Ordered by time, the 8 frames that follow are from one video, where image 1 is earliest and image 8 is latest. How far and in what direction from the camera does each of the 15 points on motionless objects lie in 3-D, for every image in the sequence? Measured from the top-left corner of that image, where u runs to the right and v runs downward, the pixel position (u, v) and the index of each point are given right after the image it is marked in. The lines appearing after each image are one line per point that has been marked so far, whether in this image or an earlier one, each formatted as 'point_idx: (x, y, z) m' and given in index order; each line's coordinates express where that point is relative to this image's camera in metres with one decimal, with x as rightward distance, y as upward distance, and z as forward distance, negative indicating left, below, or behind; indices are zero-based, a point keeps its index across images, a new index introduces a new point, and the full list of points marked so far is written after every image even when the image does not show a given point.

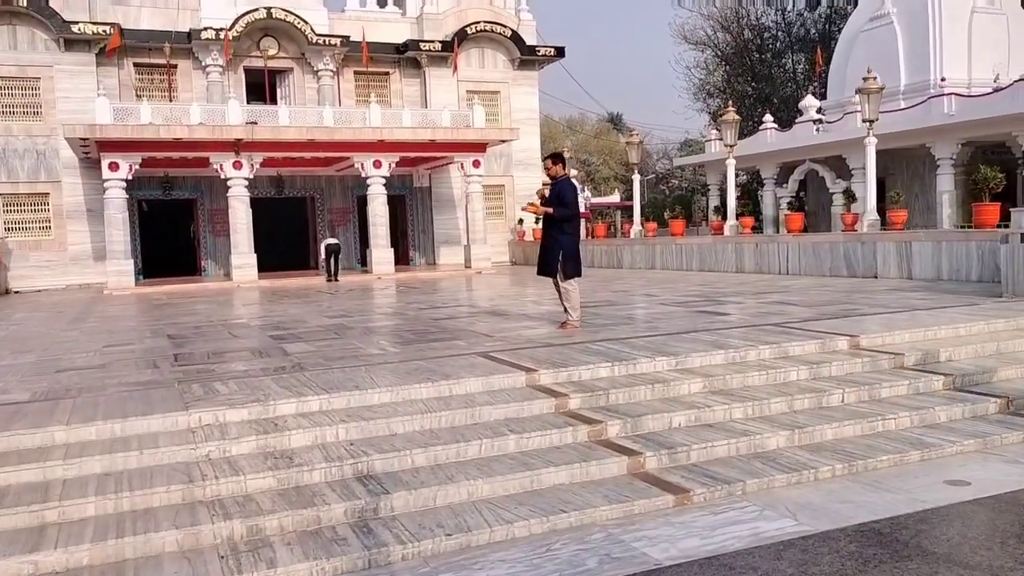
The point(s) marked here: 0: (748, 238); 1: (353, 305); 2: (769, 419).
0: (+4.1, +0.9, +15.2) m
1: (-2.2, -0.2, +12.1) m
2: (+1.5, -0.8, +5.1) m
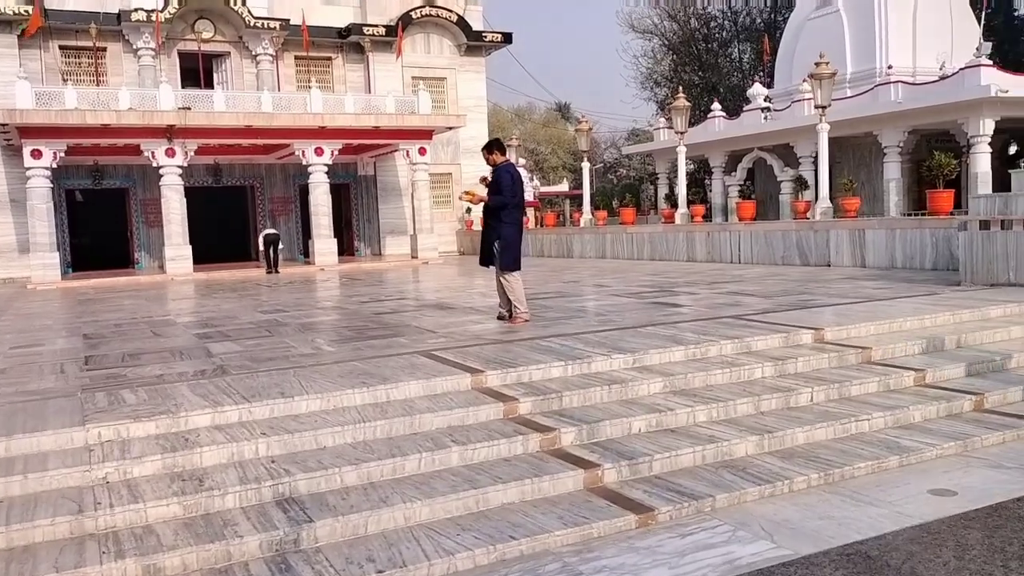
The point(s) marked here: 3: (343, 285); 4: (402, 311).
0: (+3.2, +1.0, +15.0) m
1: (-2.9, -0.1, +11.5) m
2: (+1.2, -0.7, +4.7) m
3: (-2.6, +0.1, +13.6) m
4: (-1.1, -0.2, +8.7) m
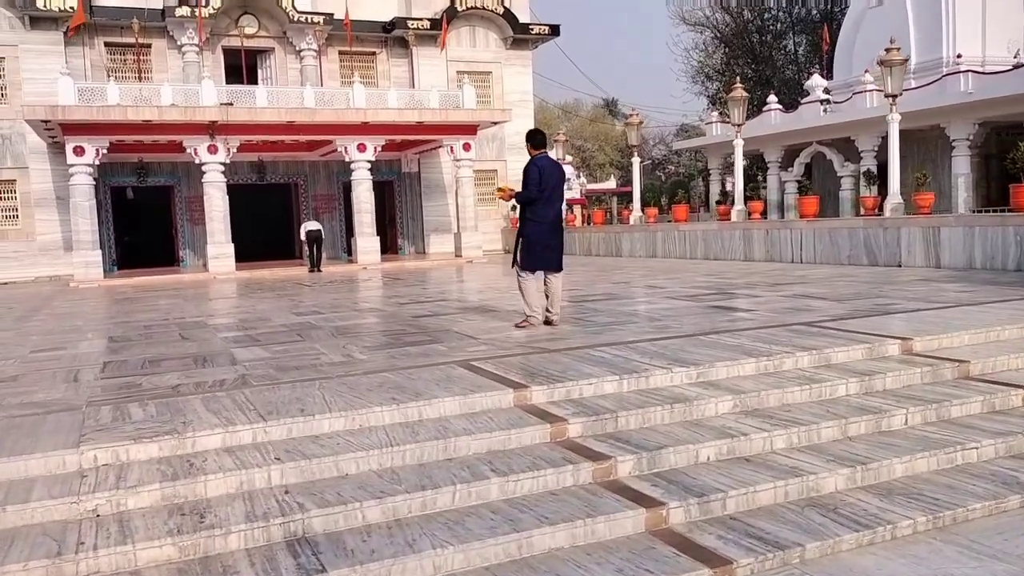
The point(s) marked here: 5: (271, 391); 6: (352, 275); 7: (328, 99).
0: (+4.0, +1.0, +14.2) m
1: (-2.3, -0.1, +11.1) m
2: (+1.4, -0.7, +4.1) m
3: (-1.9, +0.1, +13.1) m
4: (-0.6, -0.2, +8.2) m
5: (-1.3, -0.5, +4.7) m
6: (-3.0, +0.2, +16.1) m
7: (-3.7, +3.8, +17.9) m
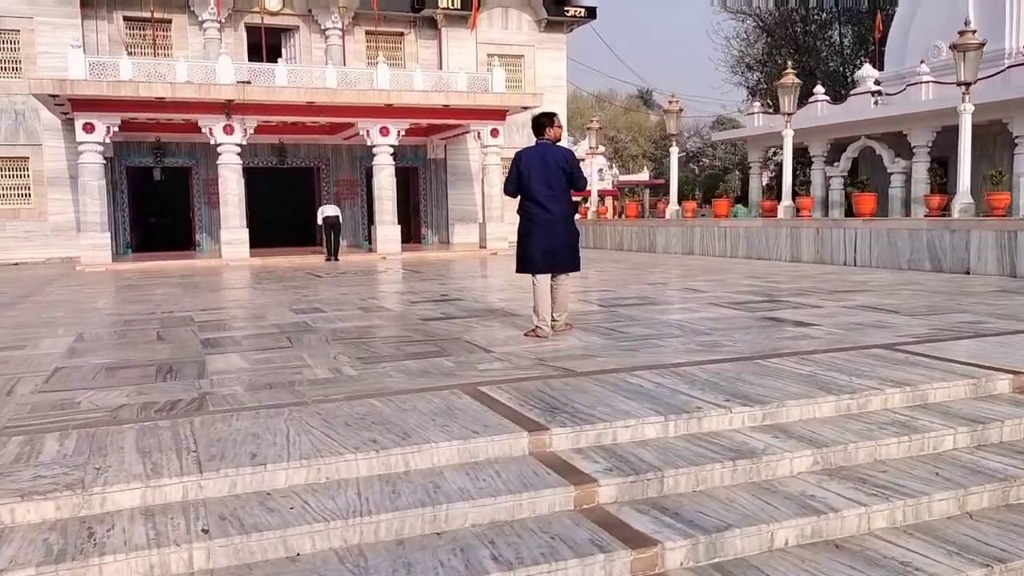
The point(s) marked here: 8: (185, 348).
0: (+4.4, +1.0, +13.1) m
1: (-2.0, 0.0, +10.2) m
2: (+1.5, -0.8, +3.1) m
3: (-1.5, +0.2, +12.2) m
4: (-0.4, -0.2, +7.2) m
5: (-1.2, -0.6, +3.7) m
6: (-2.5, +0.4, +15.2) m
7: (-3.1, +4.0, +17.0) m
8: (-2.2, -0.4, +5.9) m
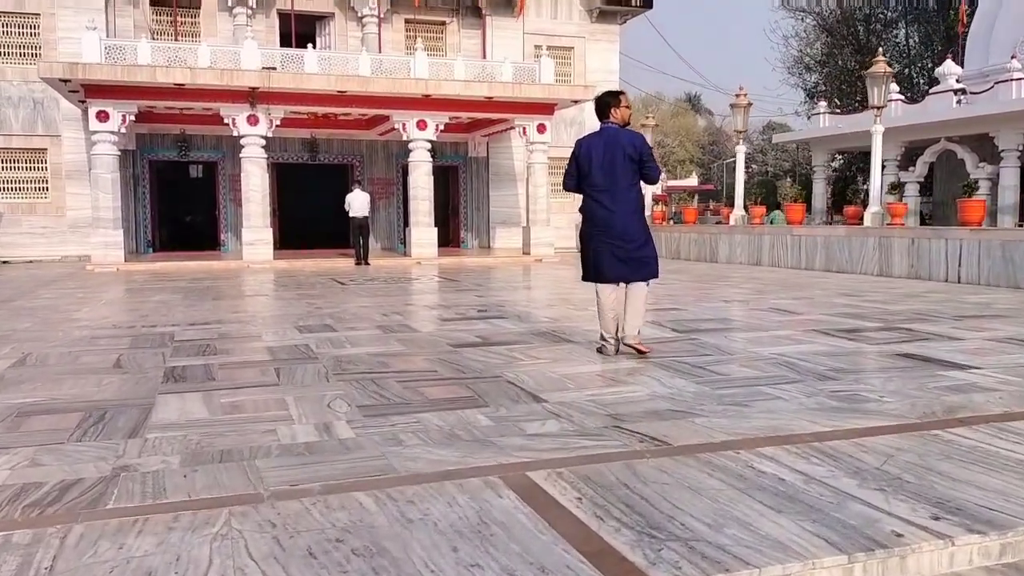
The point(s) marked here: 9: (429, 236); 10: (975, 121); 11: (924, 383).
0: (+5.0, +0.7, +11.4) m
1: (-1.5, -0.1, +8.7) m
2: (+1.6, -1.0, +1.5) m
3: (-0.9, 0.0, +10.8) m
4: (-0.1, -0.4, +5.8) m
5: (-1.0, -0.7, +2.3) m
6: (-1.8, +0.3, +13.8) m
7: (-2.3, +3.9, +15.6) m
8: (-1.9, -0.5, +4.6) m
9: (-1.6, +1.0, +16.2) m
10: (+9.9, +3.5, +18.5) m
11: (+2.0, -0.5, +4.3) m
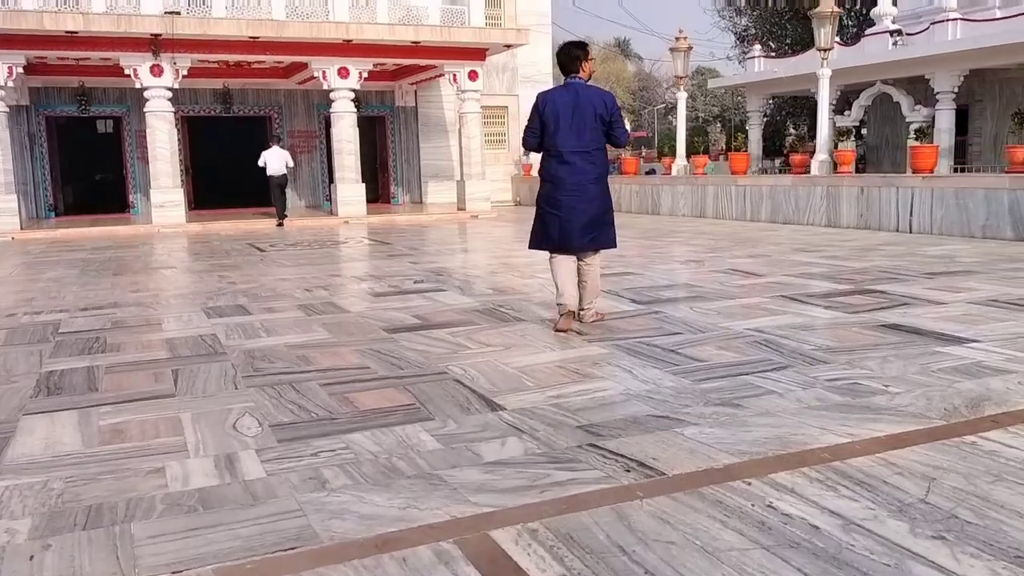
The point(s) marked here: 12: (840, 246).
0: (+4.2, +1.4, +11.0) m
1: (-2.1, +0.1, +7.9) m
2: (+1.6, -1.0, +1.0) m
3: (-1.7, +0.4, +10.0) m
4: (-0.4, -0.2, +5.1) m
5: (-1.1, -0.7, +1.6) m
6: (-2.7, +0.8, +12.9) m
7: (-3.5, +4.5, +14.5) m
8: (-2.2, -0.5, +3.7) m
9: (-2.7, +1.7, +15.3) m
10: (+8.4, +4.7, +18.2) m
11: (+1.8, -0.3, +3.8) m
12: (+3.3, +0.4, +8.9) m
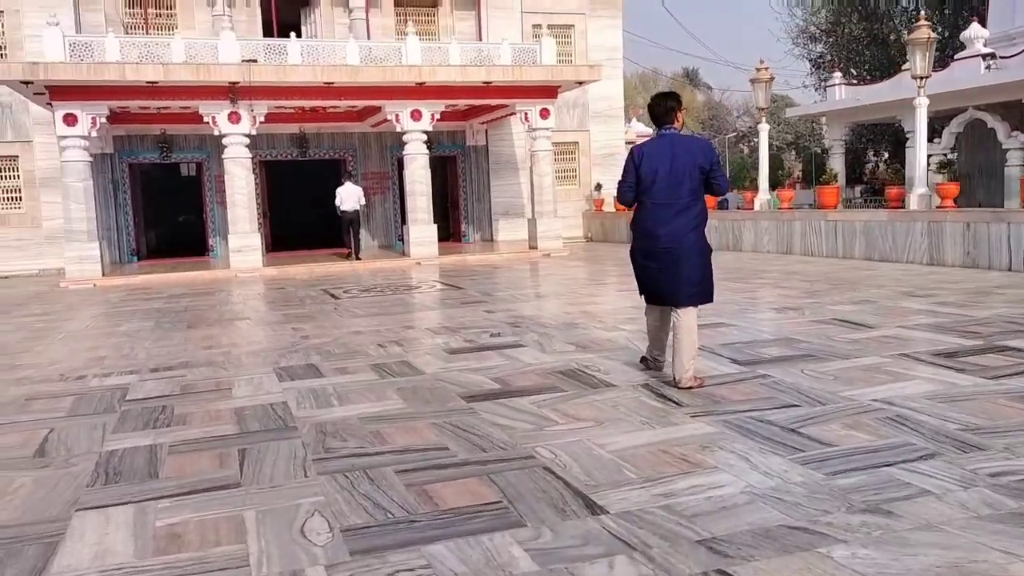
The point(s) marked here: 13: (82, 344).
0: (+5.2, +0.8, +10.2) m
1: (-1.4, -0.3, +7.6) m
2: (+1.8, -1.2, +0.4) m
3: (-0.8, -0.1, +9.7) m
4: (+0.1, -0.6, +4.6) m
5: (-0.9, -0.9, +1.2) m
6: (-1.6, +0.2, +12.7) m
7: (-2.2, +3.8, +14.4) m
8: (-1.8, -0.8, +3.5) m
9: (-1.4, +0.9, +15.1) m
10: (+9.9, +4.0, +17.2) m
11: (+2.2, -0.6, +3.2) m
12: (+4.1, 0.0, +8.2) m
13: (-3.5, -0.5, +7.1) m
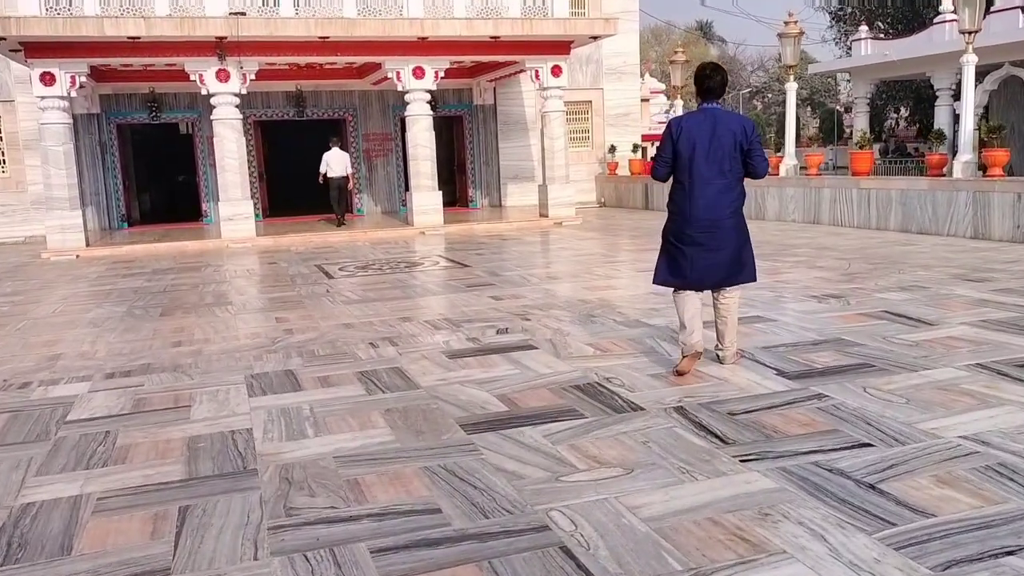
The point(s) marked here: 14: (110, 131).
0: (+5.2, +1.1, +9.4) m
1: (-1.3, -0.2, +6.9) m
2: (+1.8, -1.4, -0.3) m
3: (-0.7, +0.1, +8.9) m
4: (+0.1, -0.6, +3.9) m
5: (-0.9, -1.1, +0.5) m
6: (-1.5, +0.6, +11.9) m
7: (-2.1, +4.3, +13.5) m
8: (-1.8, -0.8, +2.7) m
9: (-1.3, +1.4, +14.2) m
10: (+10.0, +4.6, +16.1) m
11: (+2.2, -0.7, +2.4) m
12: (+4.1, +0.1, +7.3) m
13: (-3.4, -0.4, +6.4) m
14: (-7.3, +2.9, +15.9) m
